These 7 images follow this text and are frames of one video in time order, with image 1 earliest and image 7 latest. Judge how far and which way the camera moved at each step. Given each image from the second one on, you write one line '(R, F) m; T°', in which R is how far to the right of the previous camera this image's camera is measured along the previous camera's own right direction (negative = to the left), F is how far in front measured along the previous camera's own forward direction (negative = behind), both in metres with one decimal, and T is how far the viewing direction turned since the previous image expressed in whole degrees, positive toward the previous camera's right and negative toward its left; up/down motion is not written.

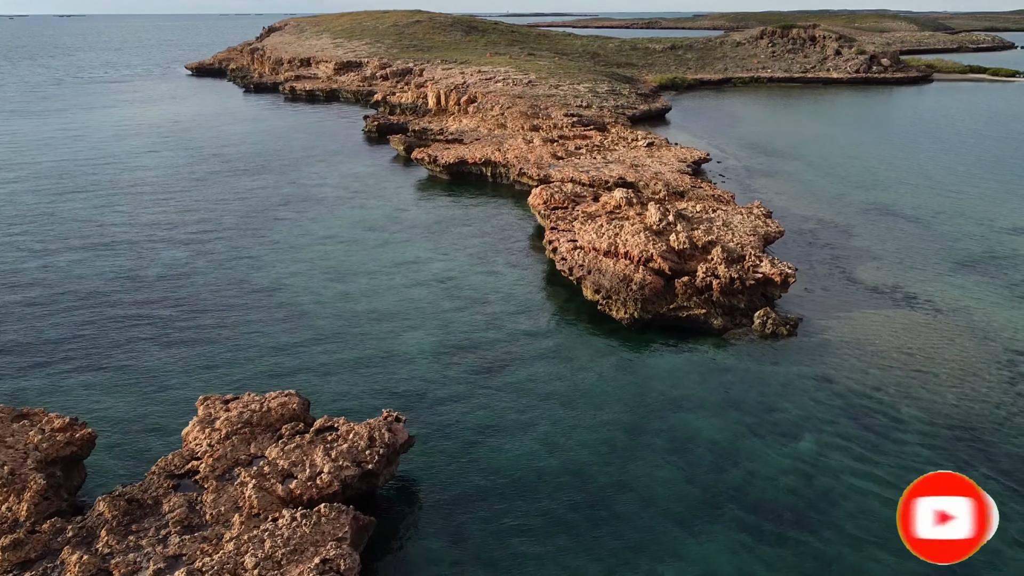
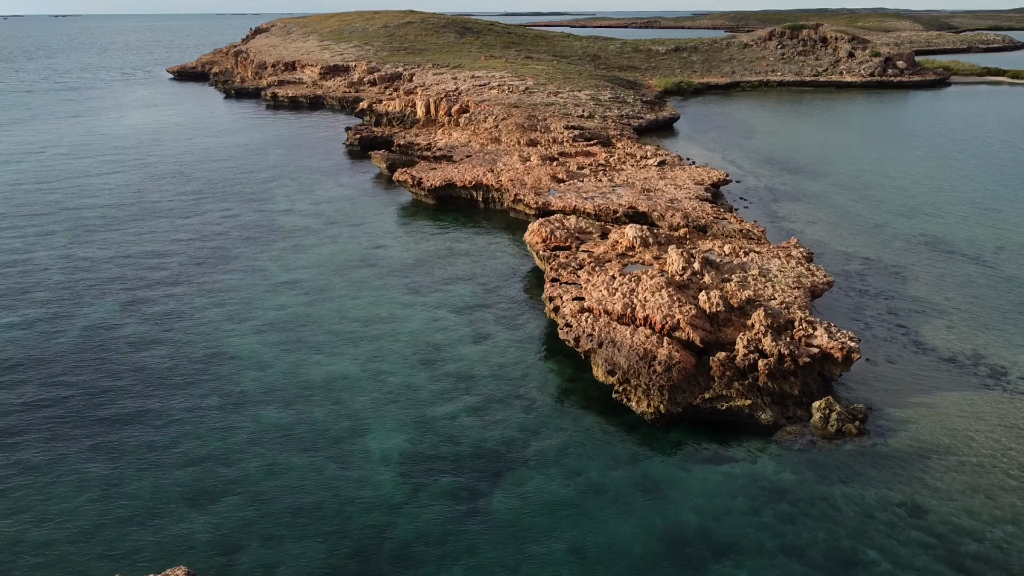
(+0.2, +5.3) m; 0°
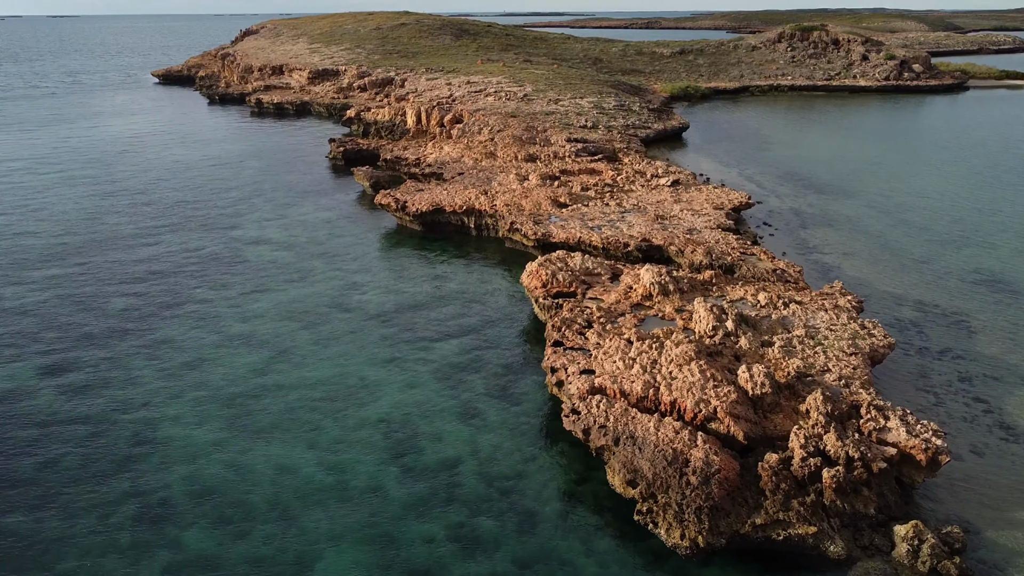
(+0.2, +4.5) m; 0°
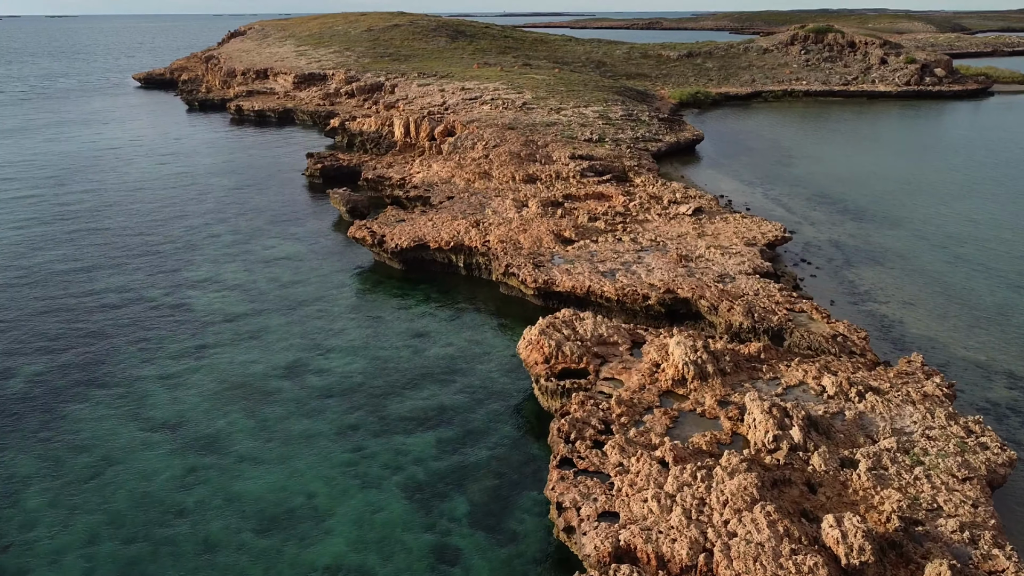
(+0.2, +5.3) m; 0°
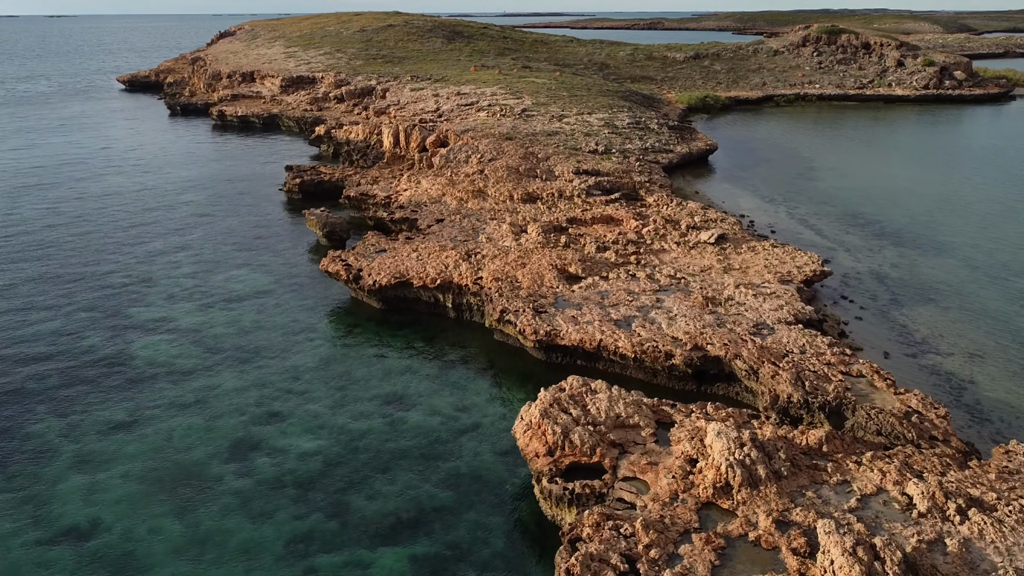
(+0.1, +4.2) m; 0°
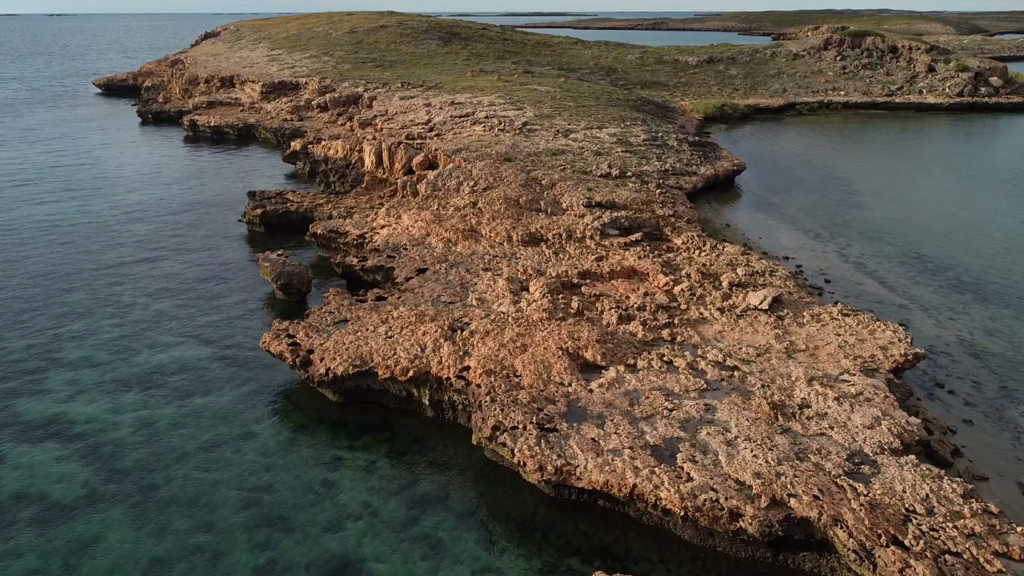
(+0.1, +6.4) m; 0°
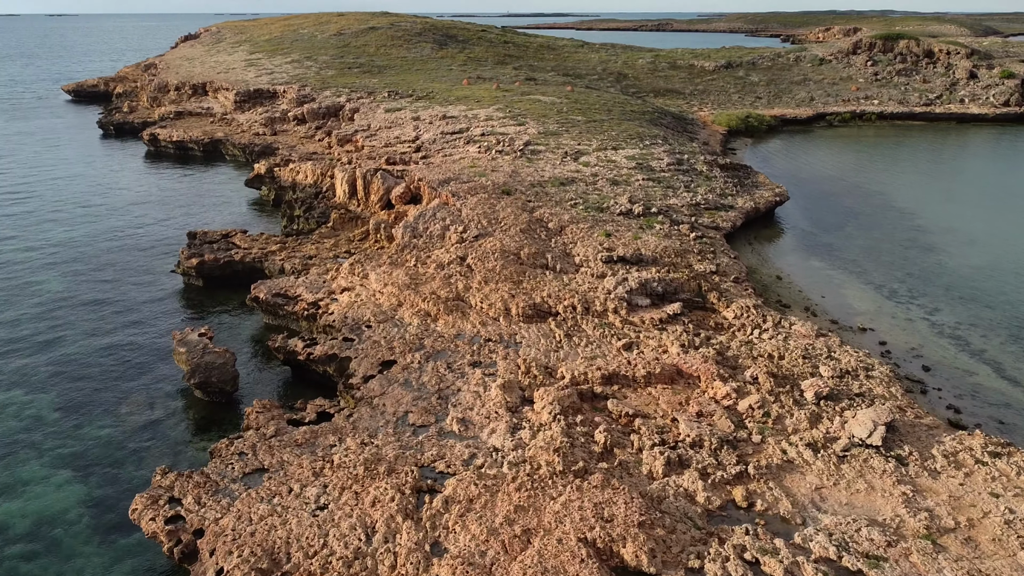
(+0.1, +7.3) m; 0°
